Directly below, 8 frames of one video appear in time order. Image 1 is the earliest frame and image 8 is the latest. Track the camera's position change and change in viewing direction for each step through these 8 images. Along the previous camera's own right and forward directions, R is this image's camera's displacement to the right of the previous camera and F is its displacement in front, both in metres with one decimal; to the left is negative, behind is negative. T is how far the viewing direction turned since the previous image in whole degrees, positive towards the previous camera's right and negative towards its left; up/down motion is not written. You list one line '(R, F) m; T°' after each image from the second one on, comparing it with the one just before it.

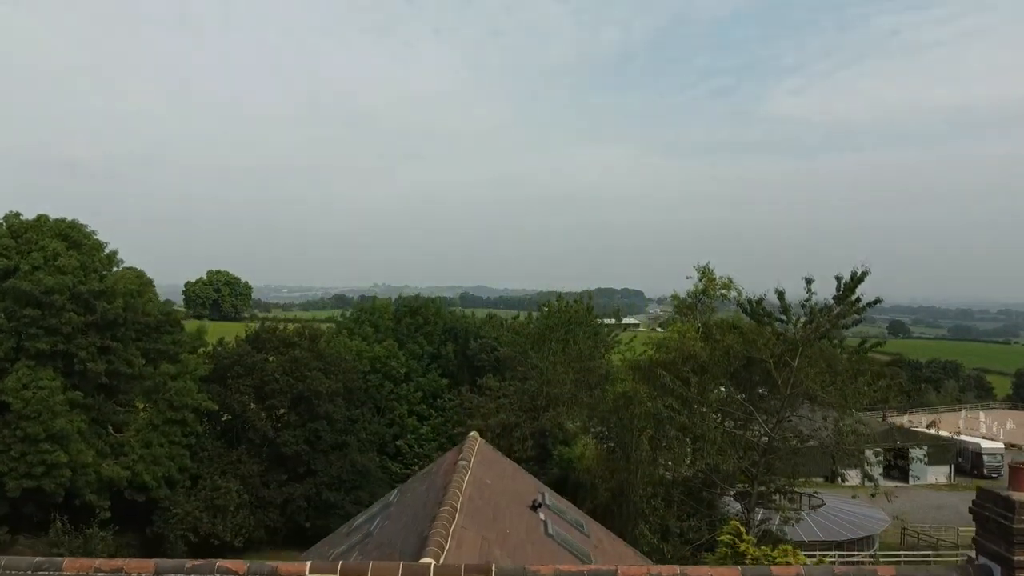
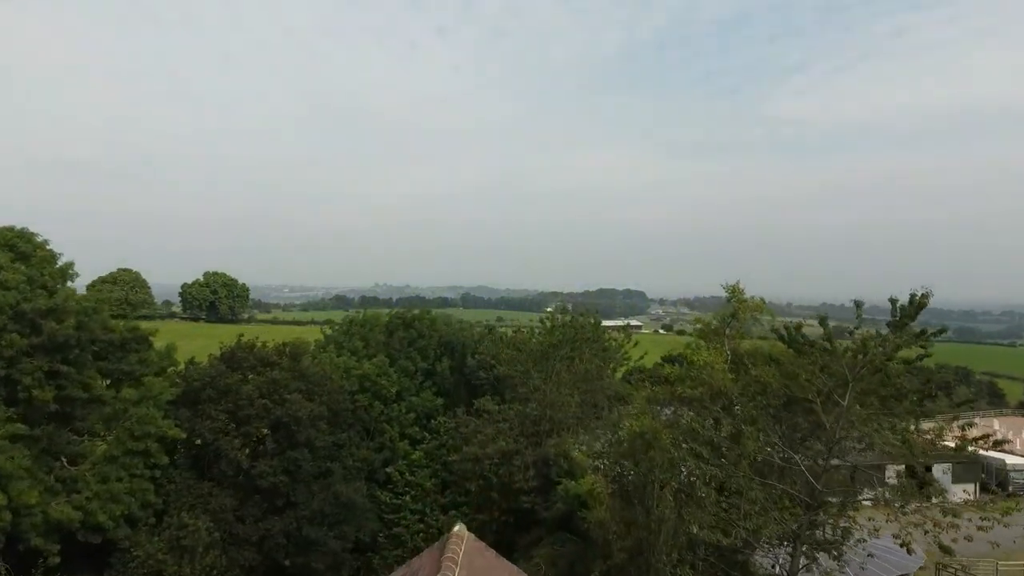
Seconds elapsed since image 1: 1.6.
(0.0, +2.4) m; 0°
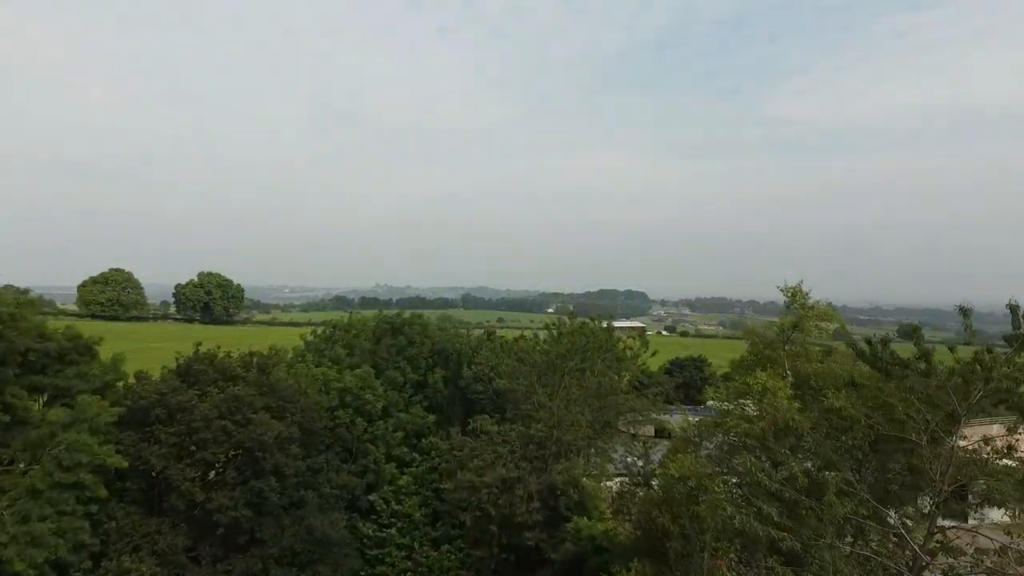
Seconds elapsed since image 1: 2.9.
(0.0, +3.4) m; 0°
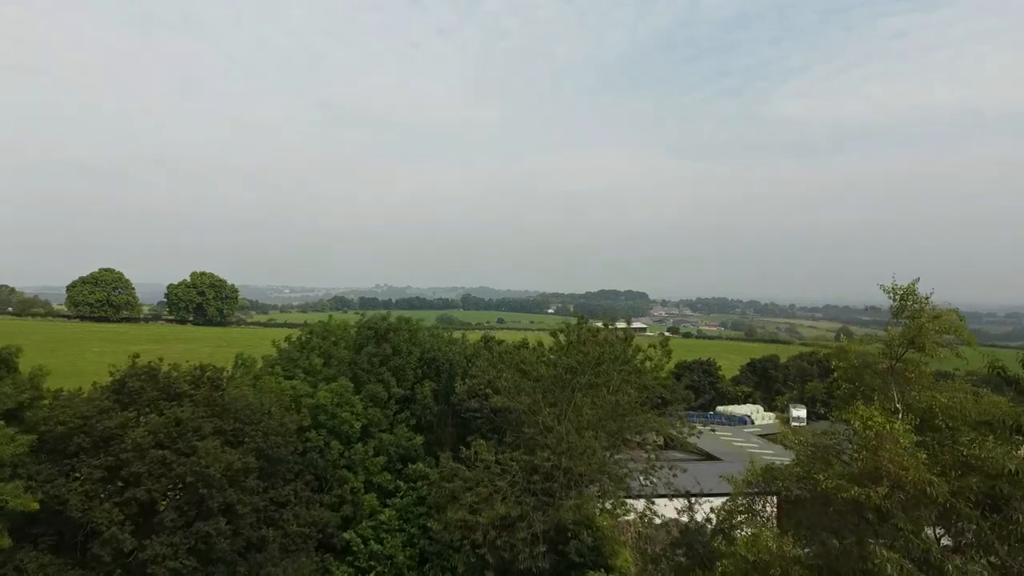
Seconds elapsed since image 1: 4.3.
(0.0, +3.5) m; 0°
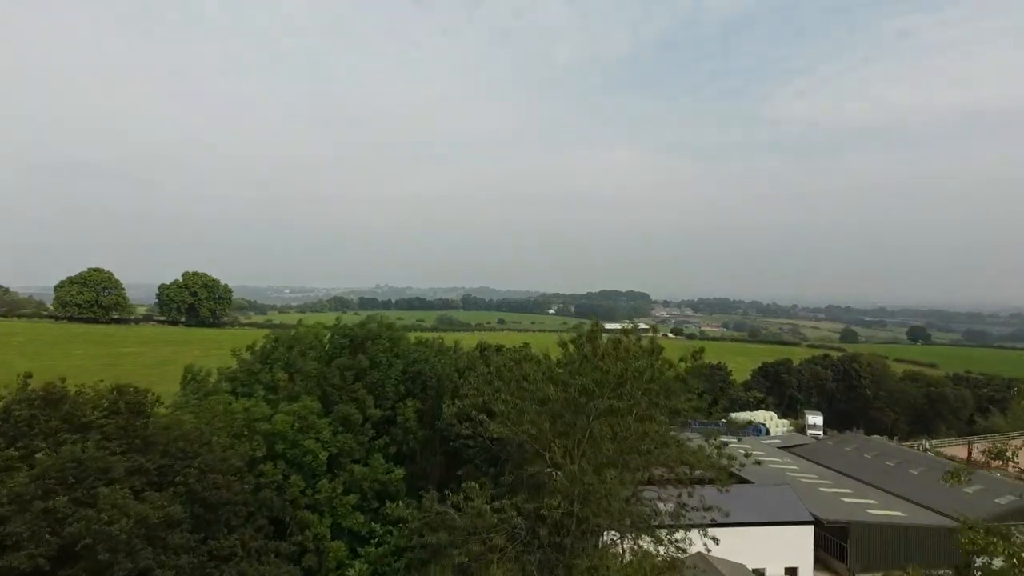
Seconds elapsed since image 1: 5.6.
(0.0, +3.9) m; 0°
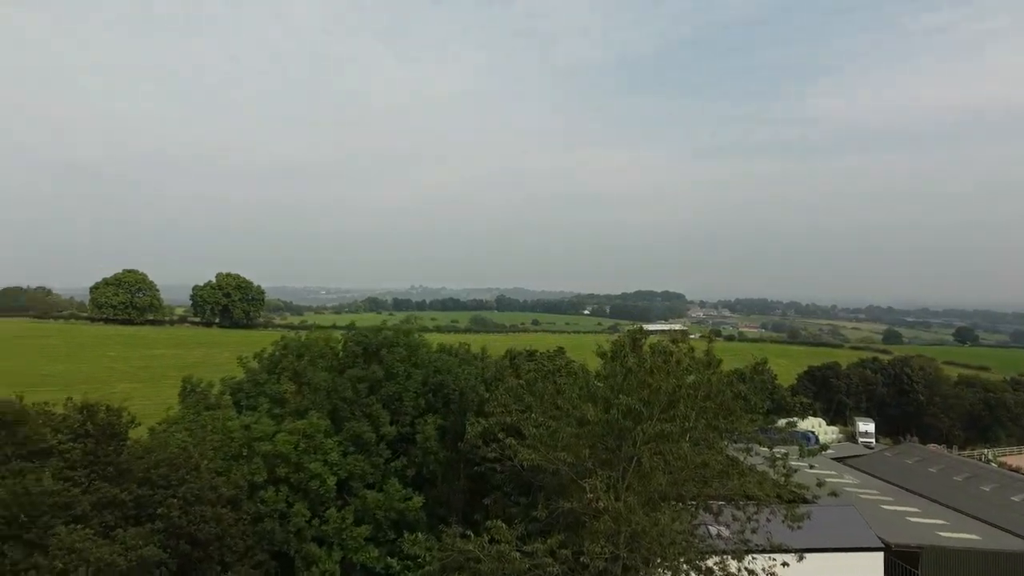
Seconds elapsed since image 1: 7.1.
(0.0, +2.4) m; -3°
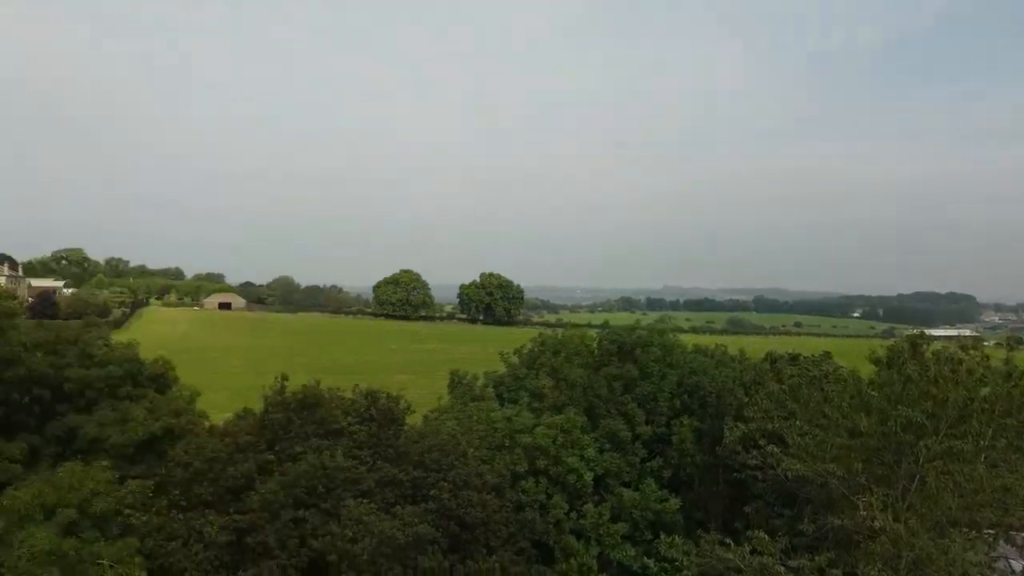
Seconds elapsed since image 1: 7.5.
(-0.3, -0.5) m; -21°
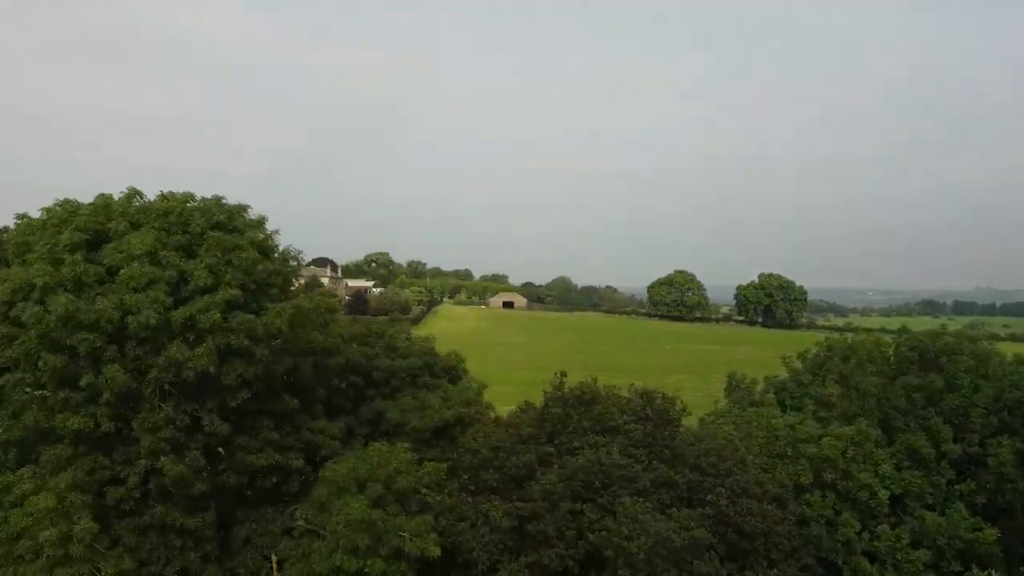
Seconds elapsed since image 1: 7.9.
(+0.3, -1.5) m; -24°
